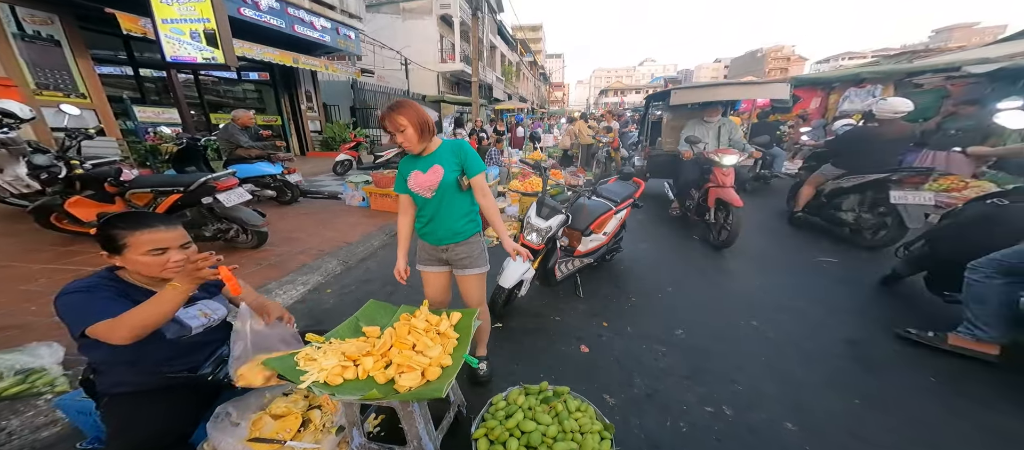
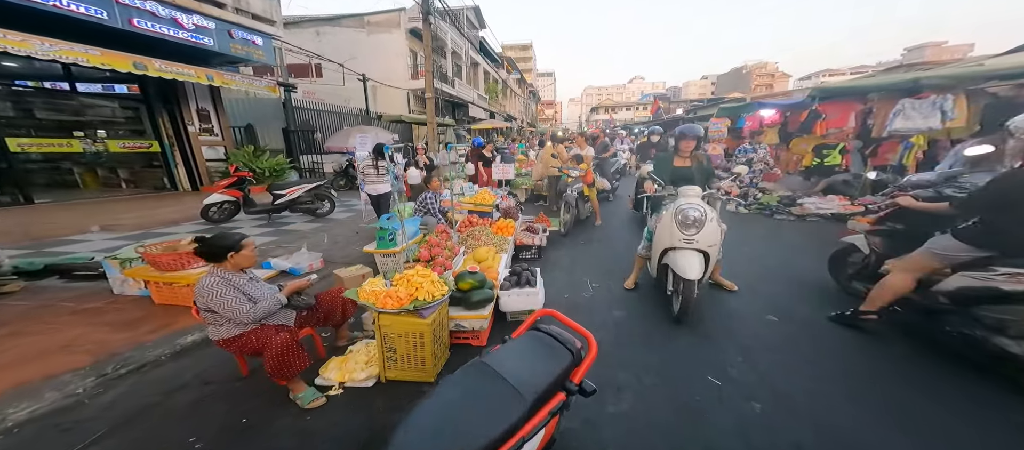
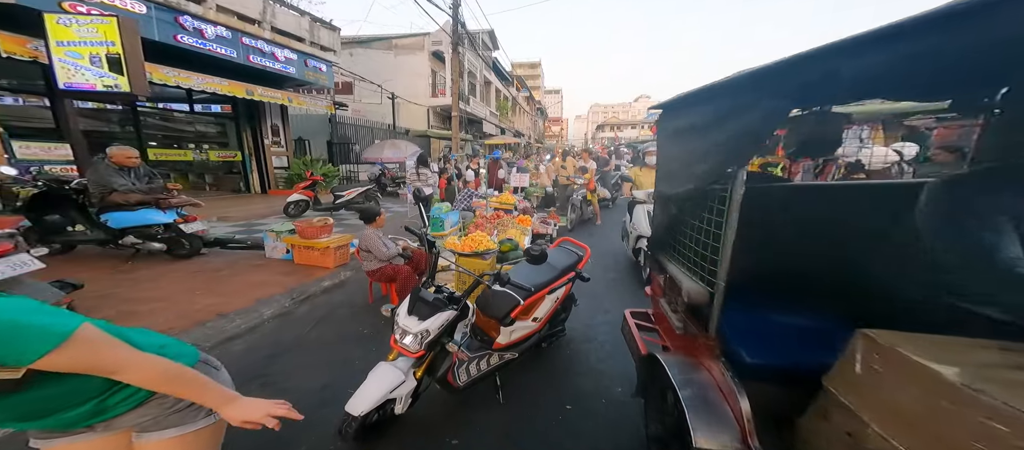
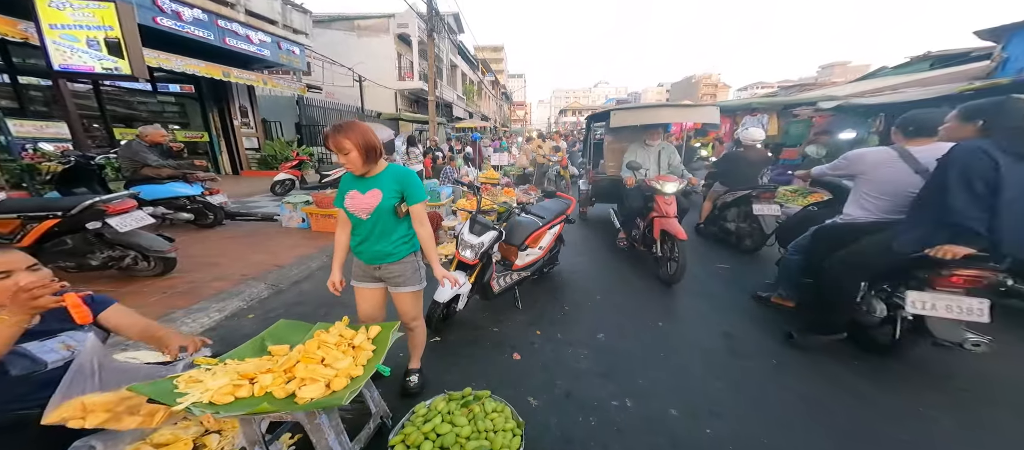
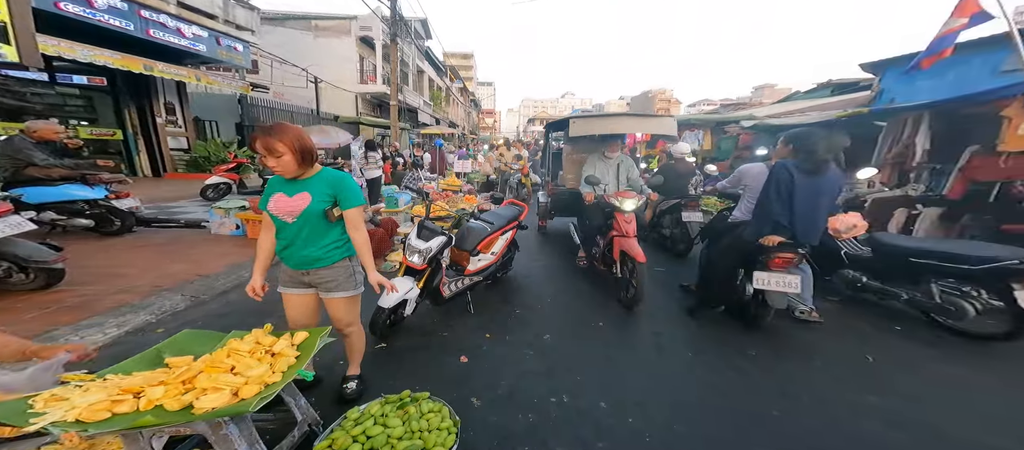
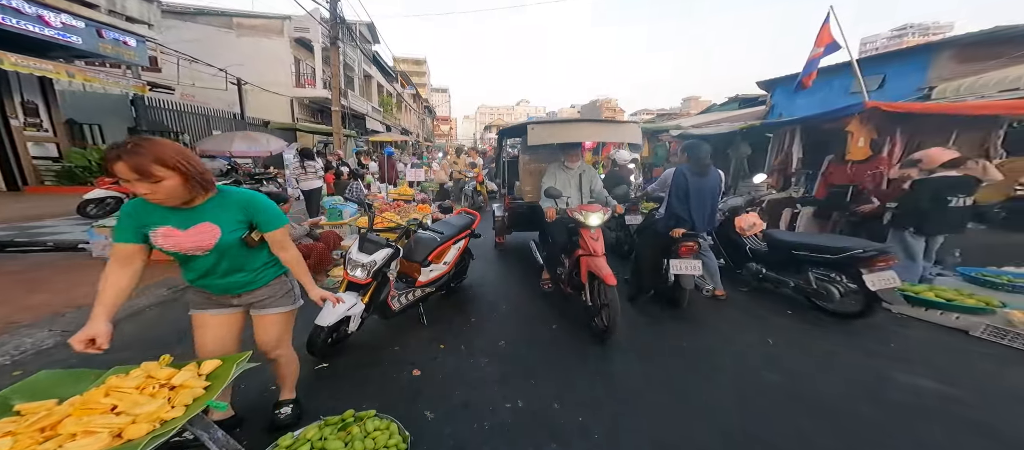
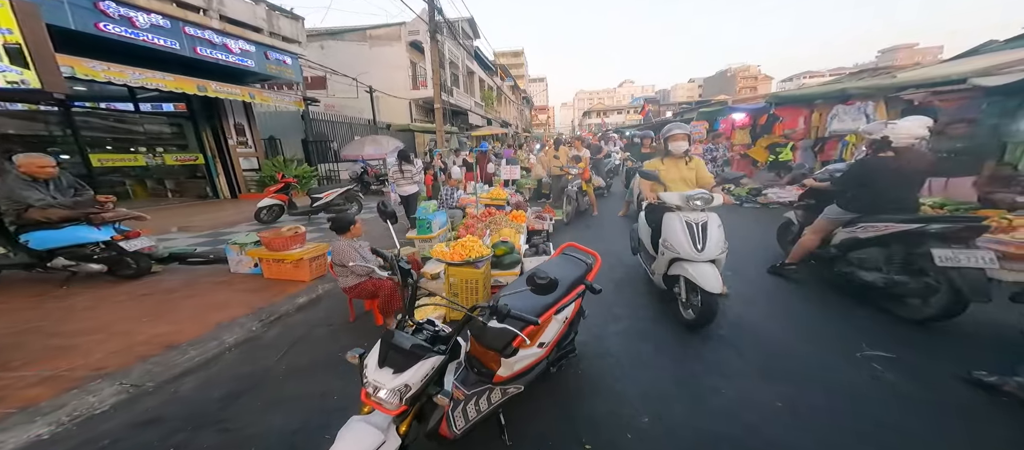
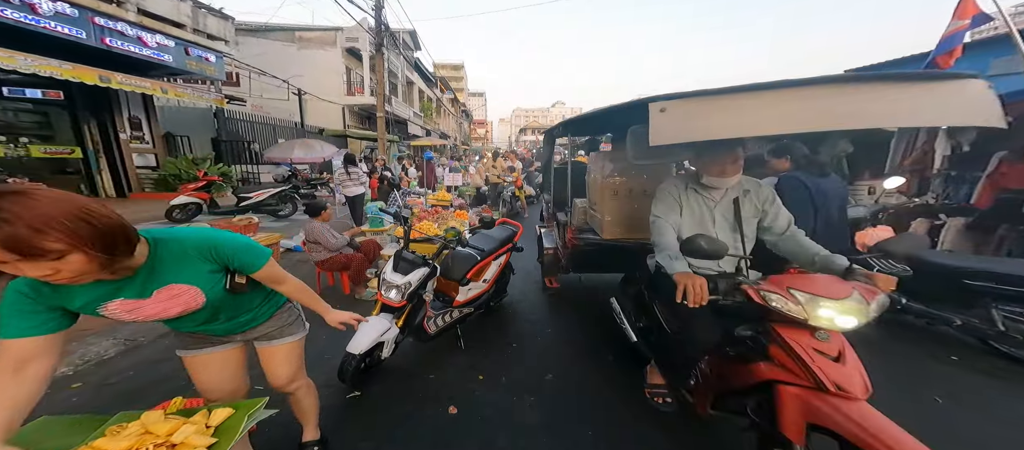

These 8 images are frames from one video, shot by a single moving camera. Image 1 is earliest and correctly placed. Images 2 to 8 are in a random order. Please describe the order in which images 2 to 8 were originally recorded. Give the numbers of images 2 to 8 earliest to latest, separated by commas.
4, 5, 6, 8, 3, 7, 2
